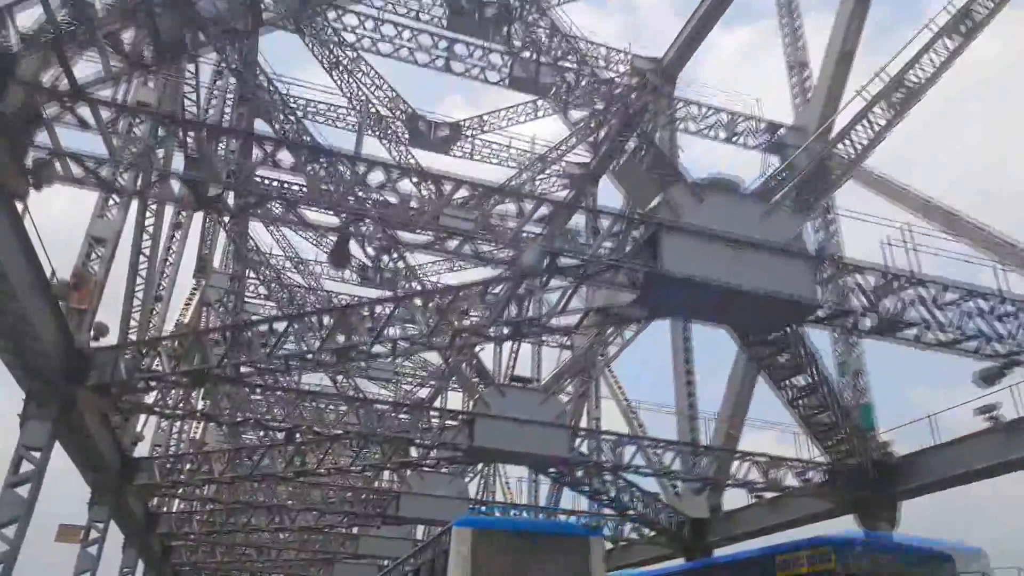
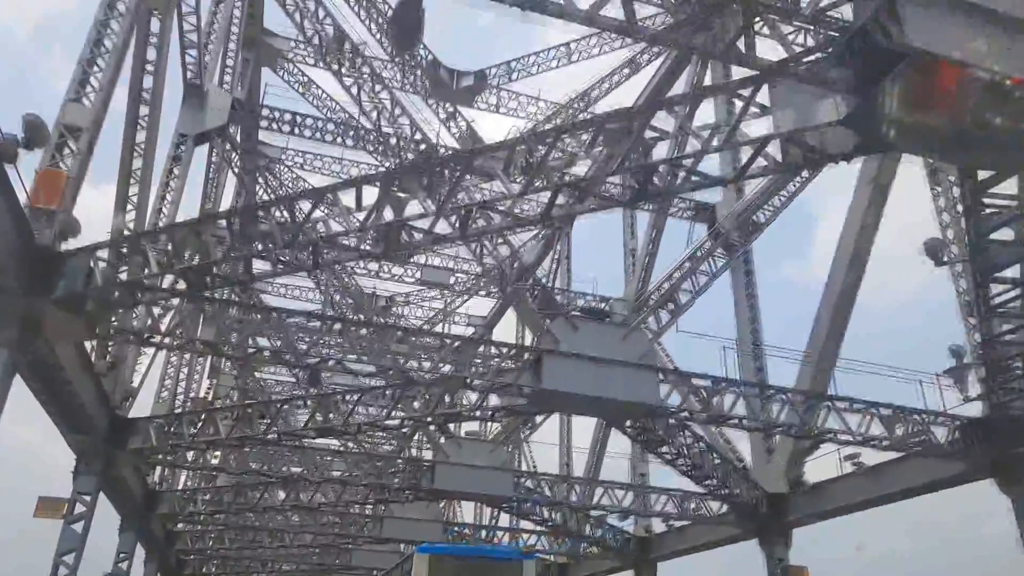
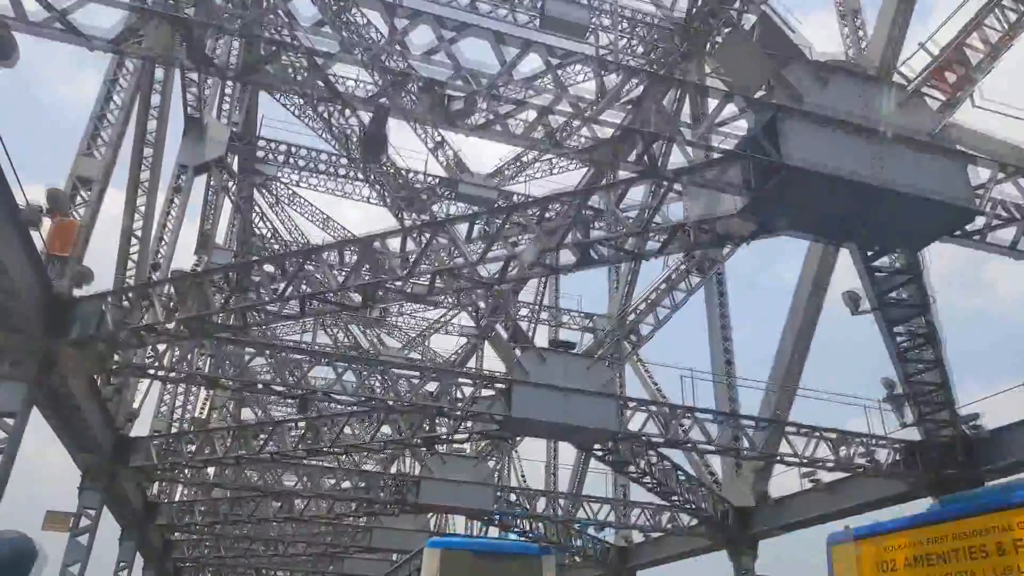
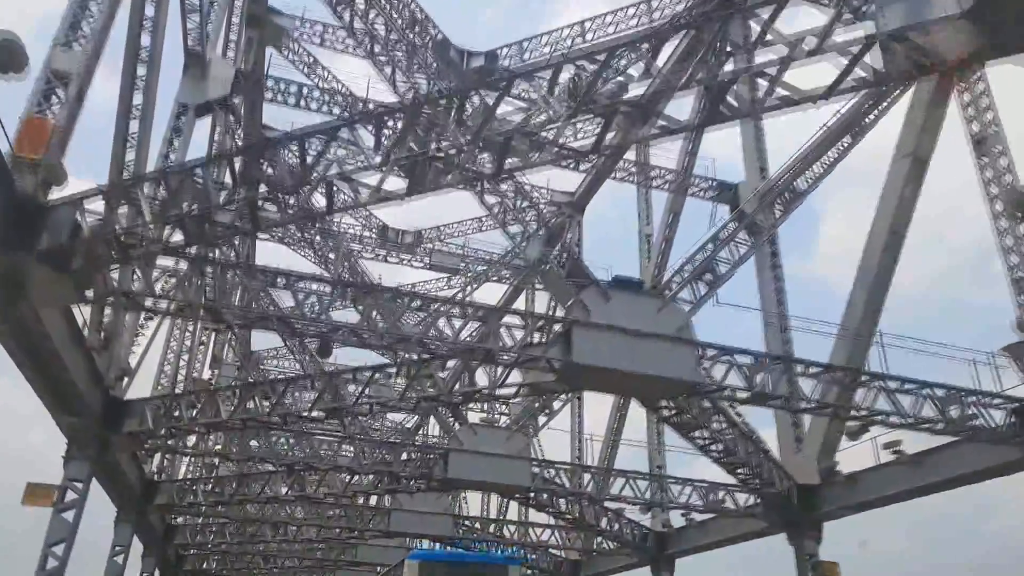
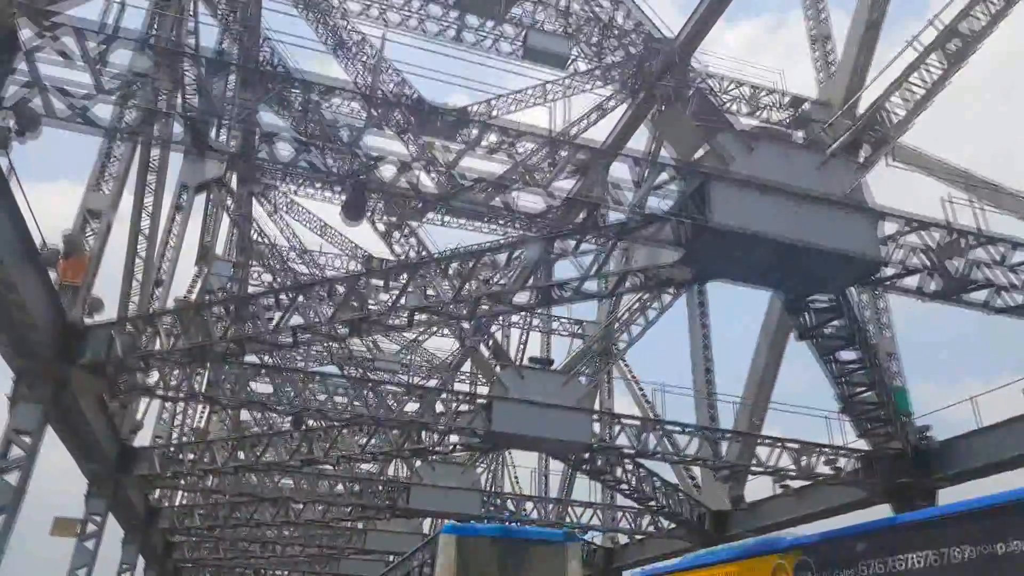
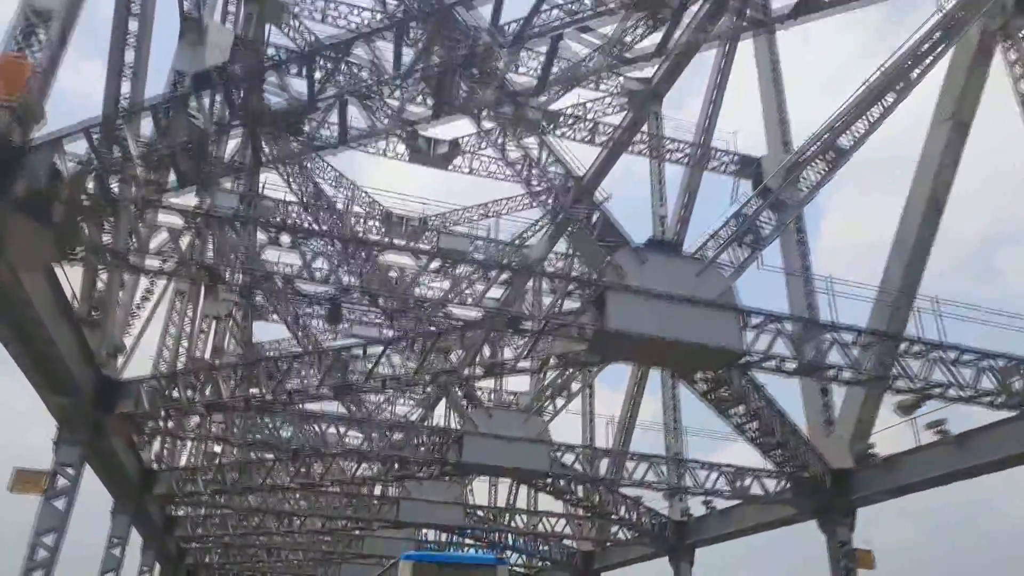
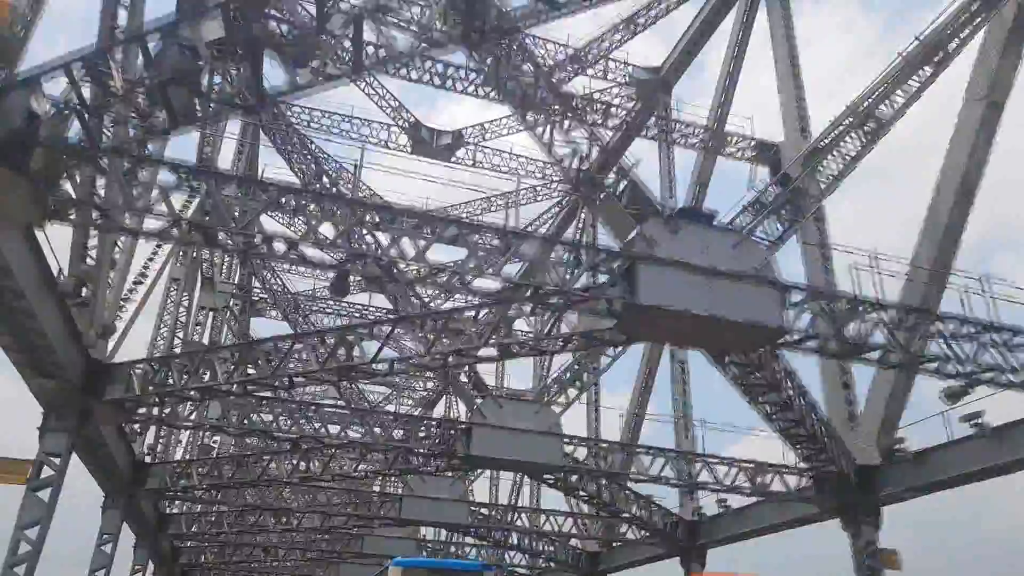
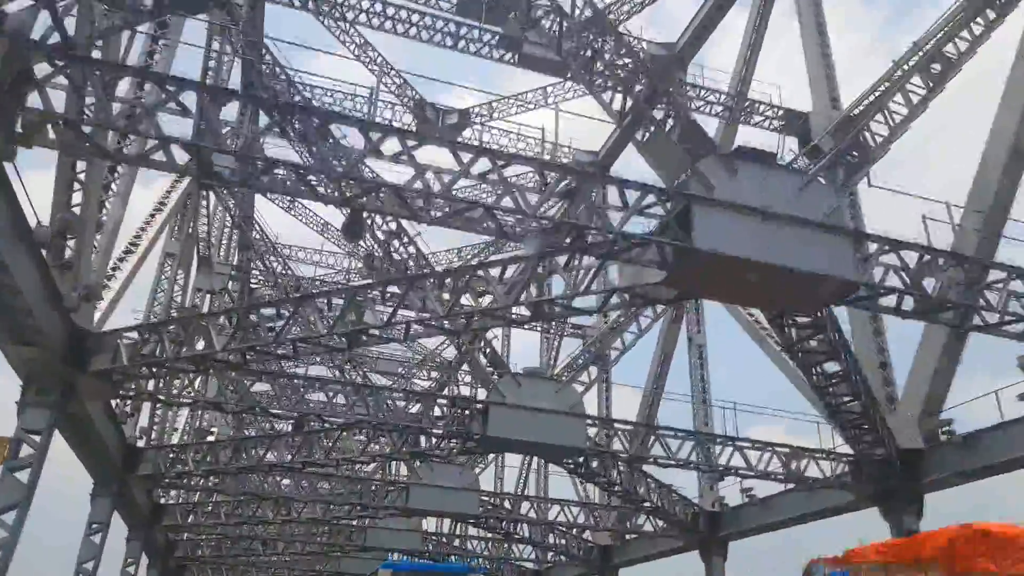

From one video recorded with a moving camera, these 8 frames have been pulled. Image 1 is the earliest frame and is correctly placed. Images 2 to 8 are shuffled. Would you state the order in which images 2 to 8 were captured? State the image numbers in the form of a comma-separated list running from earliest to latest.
5, 3, 2, 4, 6, 7, 8
